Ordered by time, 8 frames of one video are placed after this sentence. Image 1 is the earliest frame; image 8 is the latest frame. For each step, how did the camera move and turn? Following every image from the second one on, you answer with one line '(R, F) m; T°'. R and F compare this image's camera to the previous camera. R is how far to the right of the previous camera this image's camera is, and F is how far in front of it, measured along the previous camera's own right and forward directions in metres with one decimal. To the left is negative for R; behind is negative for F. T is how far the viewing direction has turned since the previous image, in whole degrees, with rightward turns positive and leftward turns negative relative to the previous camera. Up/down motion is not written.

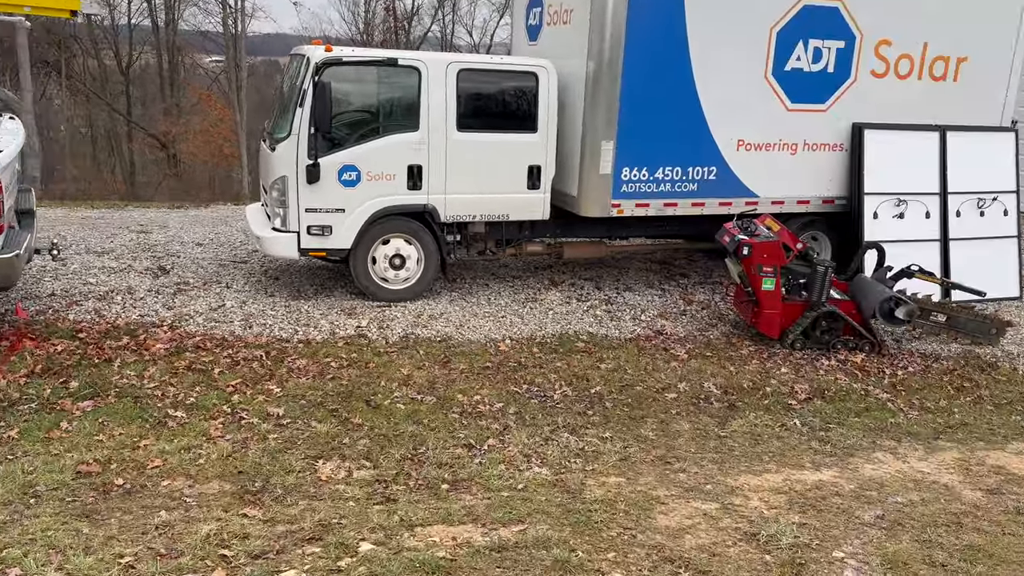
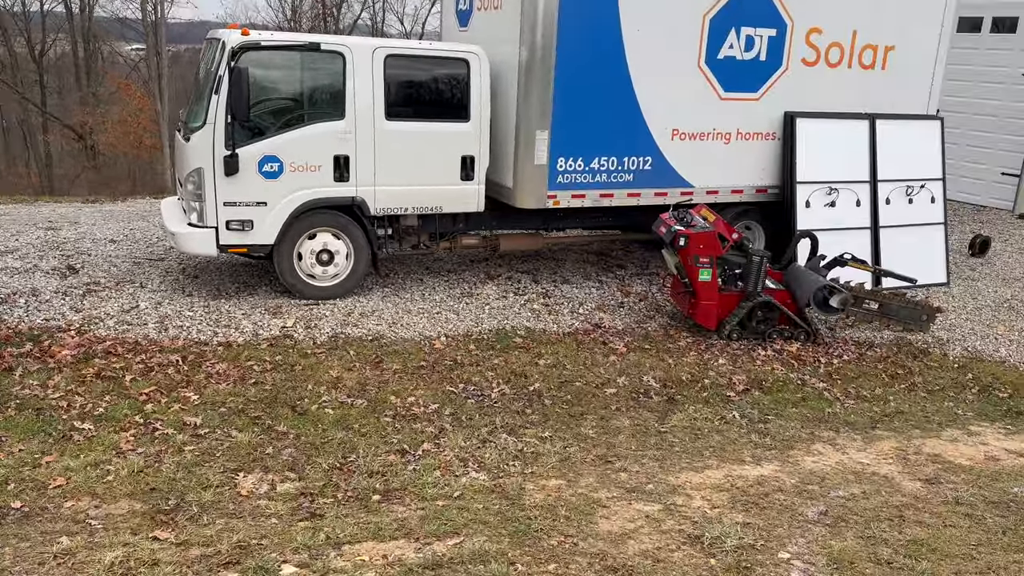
(0.0, +0.3) m; +4°
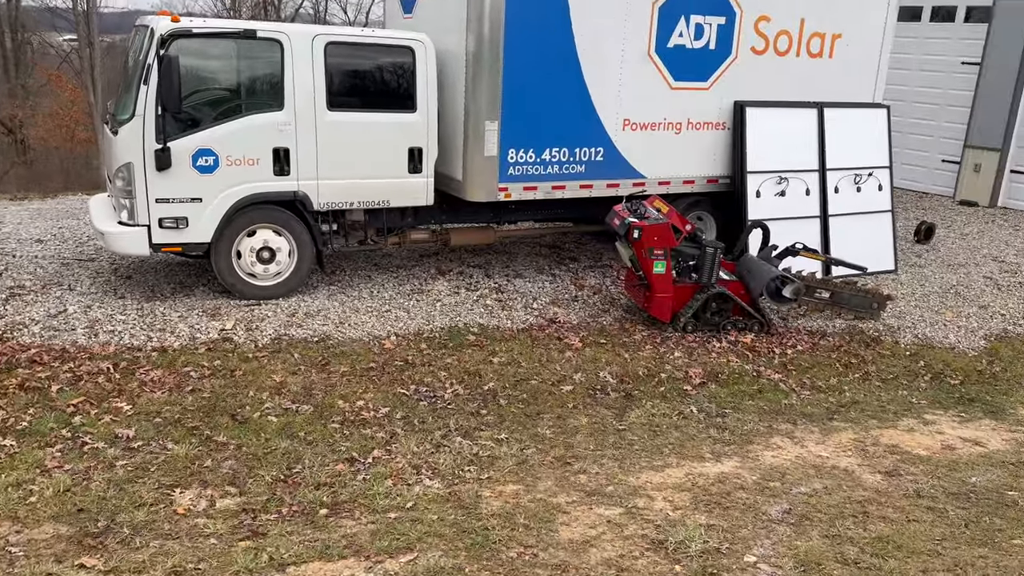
(0.0, +0.2) m; +3°
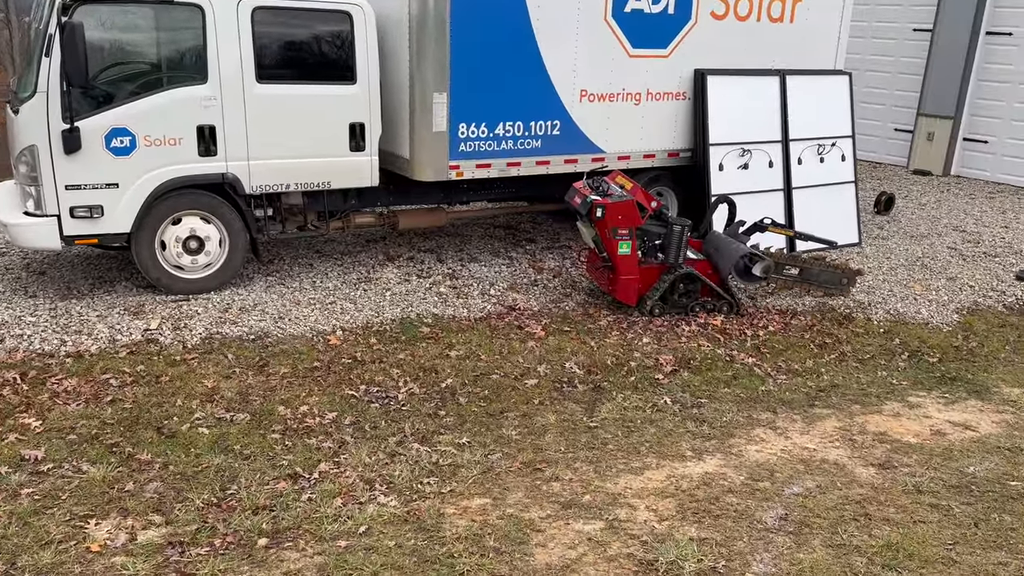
(-0.1, +0.6) m; +4°
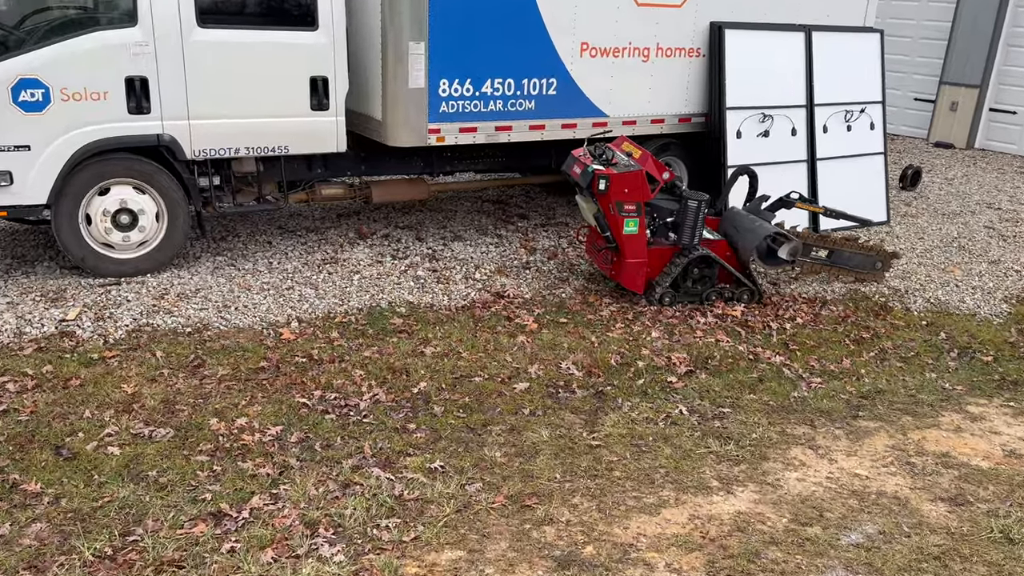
(0.0, +1.0) m; 0°
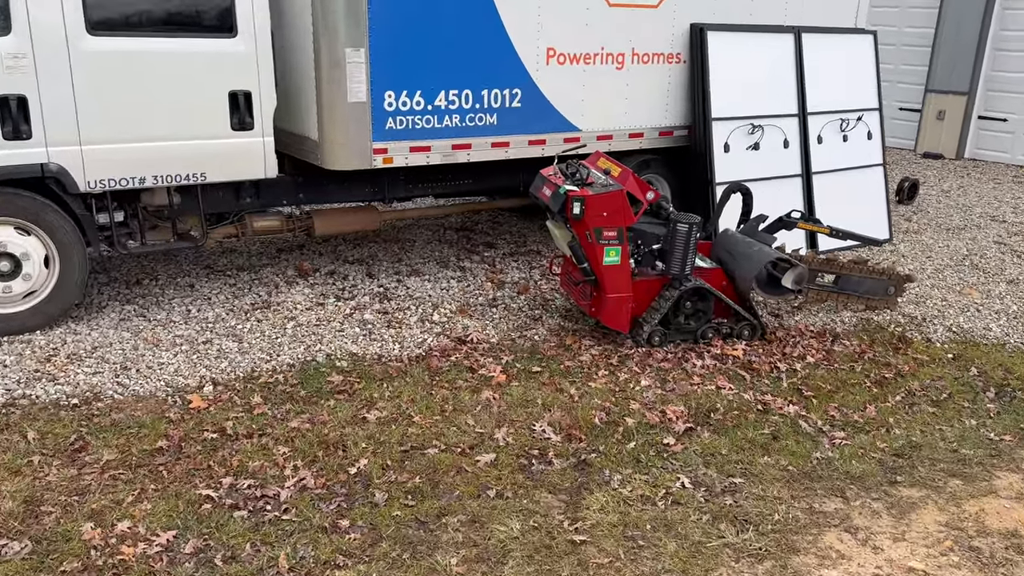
(+0.1, +0.9) m; +2°
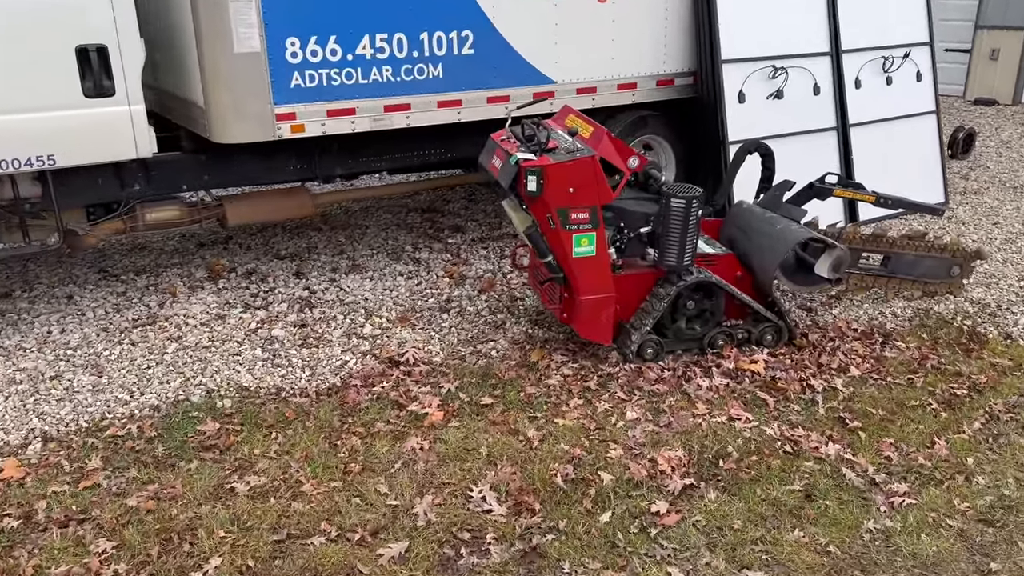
(+0.4, +1.3) m; -2°
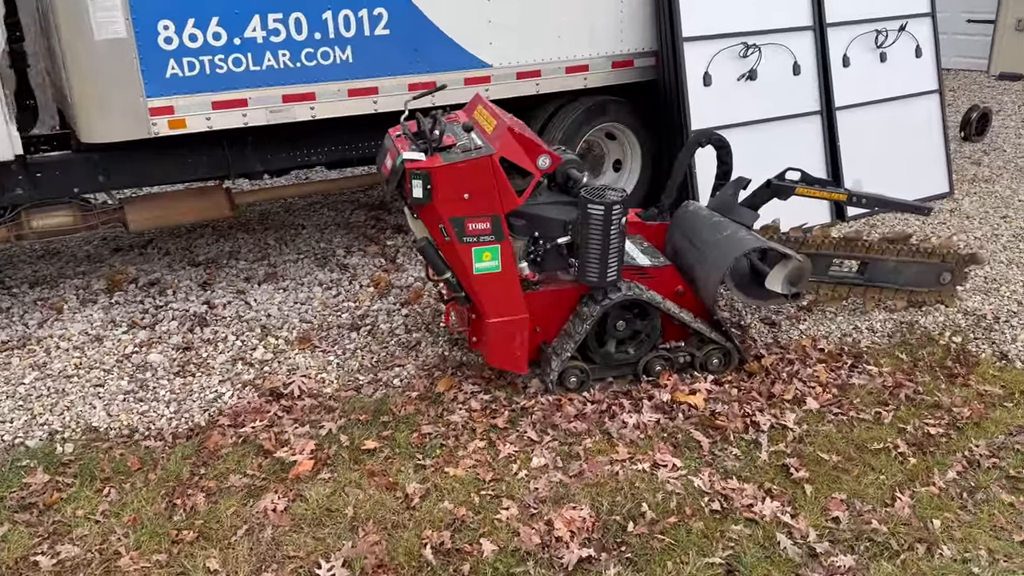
(+0.6, +0.6) m; -2°
